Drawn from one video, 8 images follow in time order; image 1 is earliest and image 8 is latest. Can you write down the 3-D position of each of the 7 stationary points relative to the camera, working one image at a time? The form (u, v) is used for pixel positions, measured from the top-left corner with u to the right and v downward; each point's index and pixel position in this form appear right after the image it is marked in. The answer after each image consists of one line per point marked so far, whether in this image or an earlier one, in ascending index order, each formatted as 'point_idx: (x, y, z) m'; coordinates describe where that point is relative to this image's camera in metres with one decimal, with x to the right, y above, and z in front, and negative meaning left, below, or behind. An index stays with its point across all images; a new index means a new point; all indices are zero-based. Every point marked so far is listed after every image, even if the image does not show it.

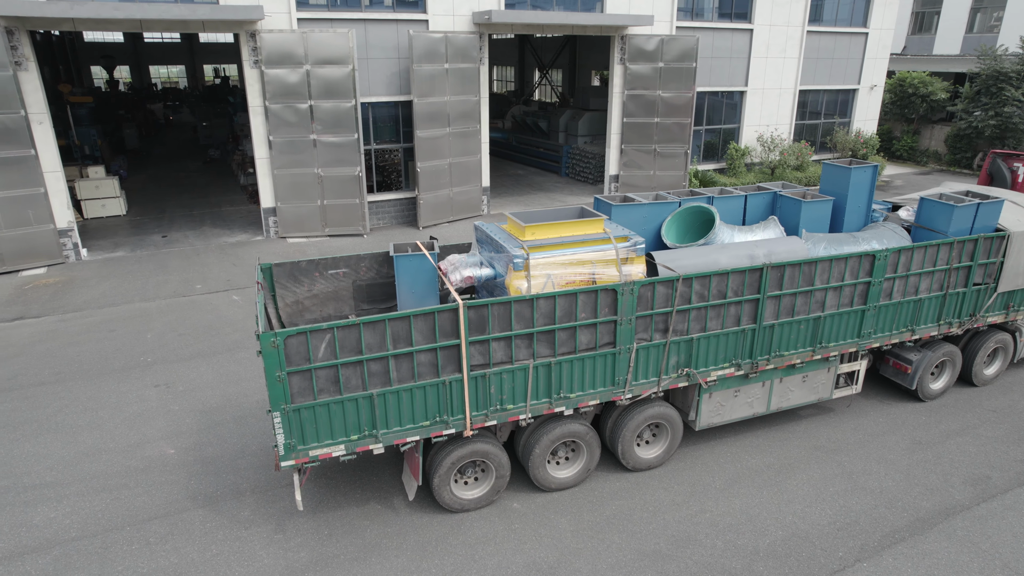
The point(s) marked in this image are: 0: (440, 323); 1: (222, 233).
0: (-0.6, -0.3, +5.9) m
1: (-7.3, +1.4, +16.6) m
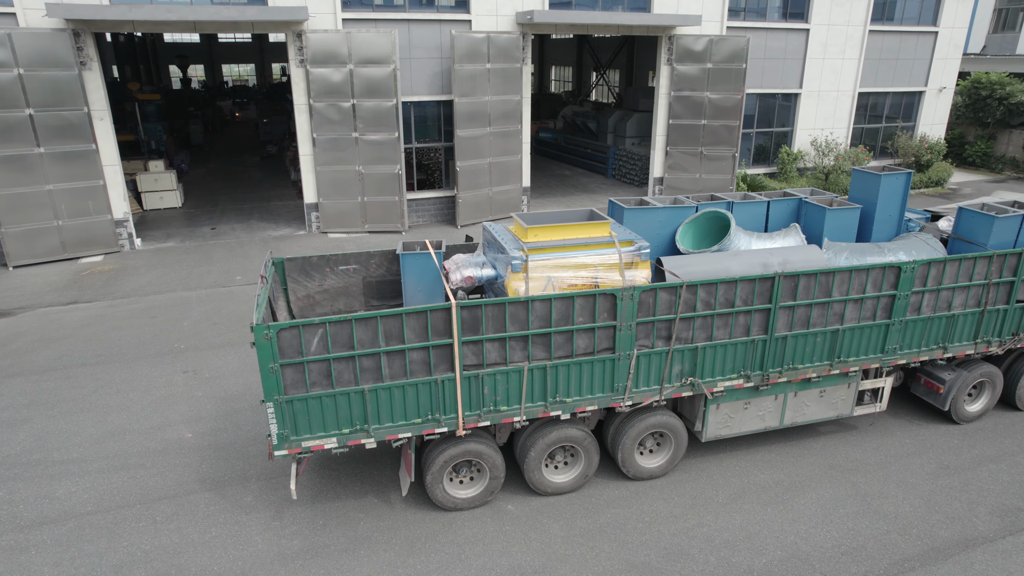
0: (-0.7, -0.3, +5.9) m
1: (-6.3, +1.6, +17.2) m
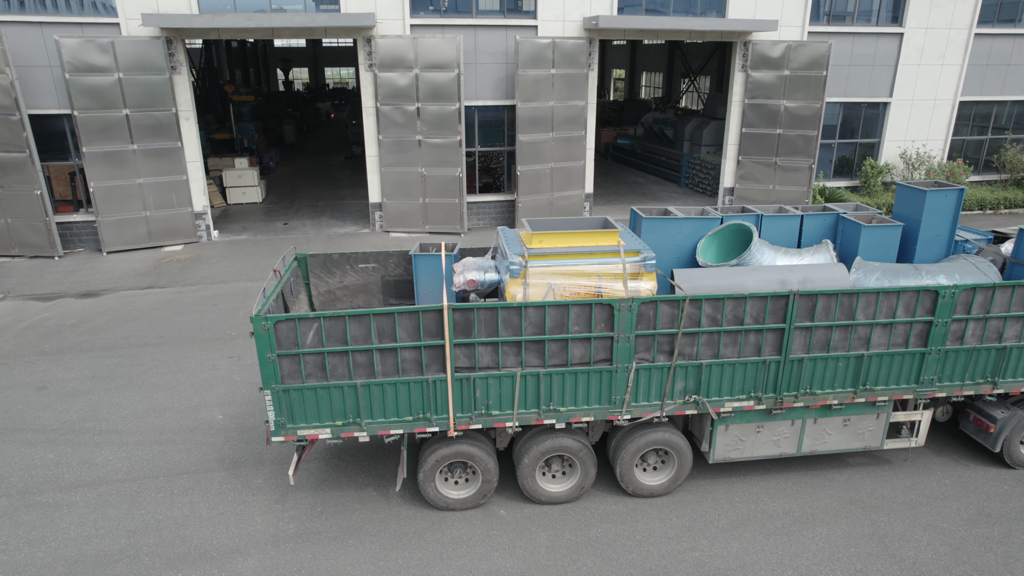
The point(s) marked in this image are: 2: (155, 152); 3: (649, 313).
0: (-0.8, -0.3, +6.0) m
1: (-4.8, +1.7, +17.9) m
2: (-8.1, +3.1, +14.9) m
3: (+1.3, -0.2, +6.2) m
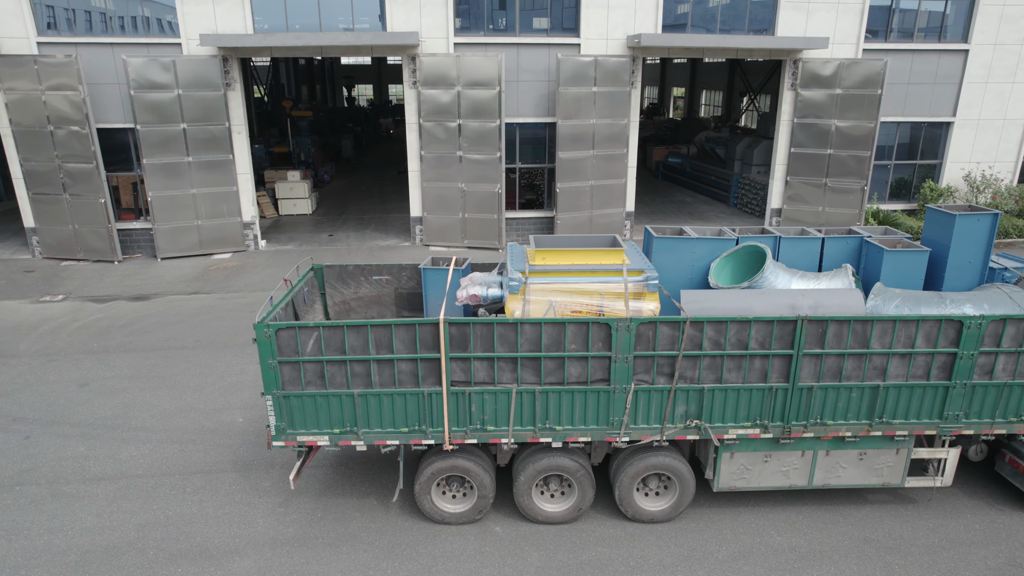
0: (-0.8, -0.4, +6.1) m
1: (-3.7, +1.4, +18.3) m
2: (-7.2, +3.0, +15.7) m
3: (+1.3, -0.4, +6.1) m
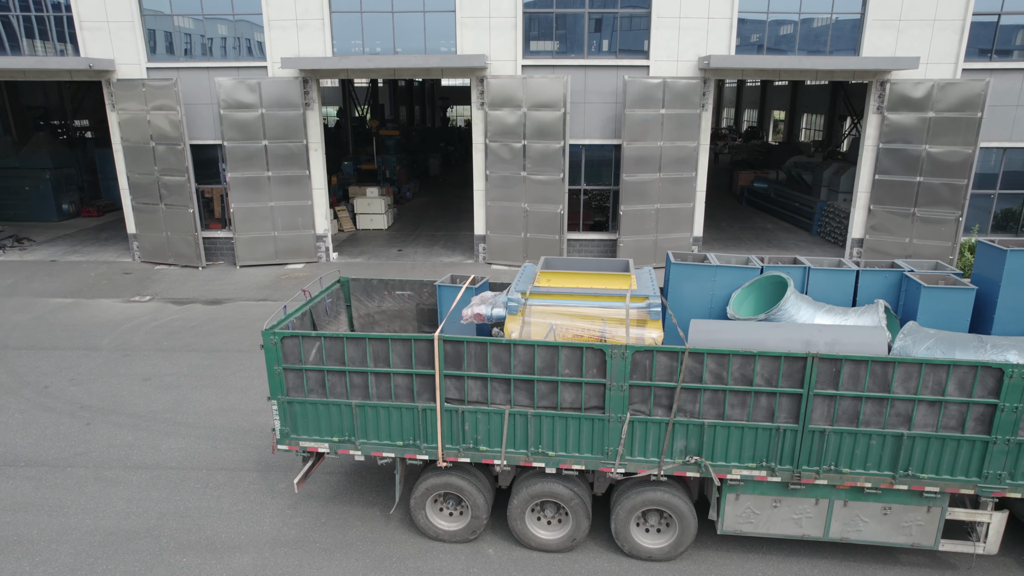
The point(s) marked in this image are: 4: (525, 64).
0: (-0.9, -0.6, +6.2) m
1: (-1.9, +1.0, +18.8) m
2: (-5.7, +2.8, +16.7) m
3: (+1.2, -0.7, +5.9) m
4: (+0.3, +5.6, +16.3) m
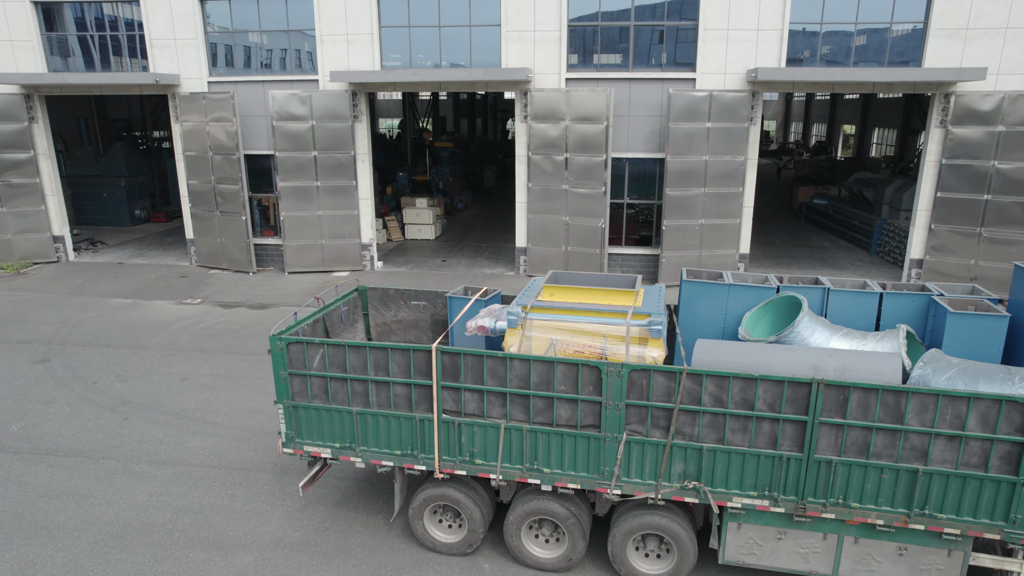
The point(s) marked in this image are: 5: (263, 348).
0: (-0.9, -0.7, +6.2) m
1: (-0.7, +0.6, +18.9) m
2: (-4.6, +2.6, +17.2) m
3: (+1.1, -0.8, +5.7) m
4: (+1.4, +5.2, +16.3) m
5: (-4.7, -1.1, +12.5) m
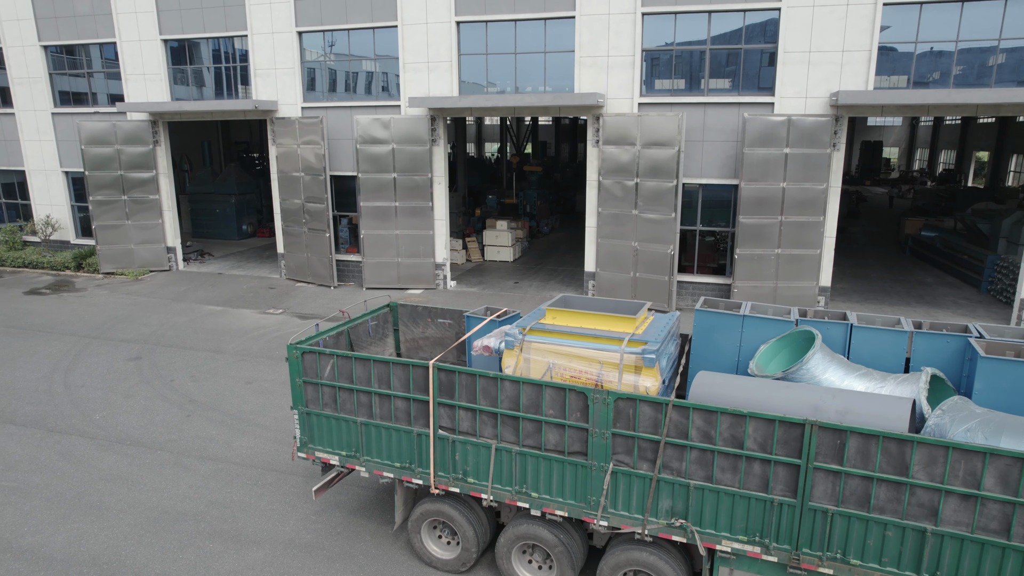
0: (-1.0, -0.9, +6.4) m
1: (+1.3, 0.0, +18.9) m
2: (-2.7, +2.1, +17.9) m
3: (+1.0, -1.1, +5.6) m
4: (+3.2, +4.6, +16.2) m
5: (-3.7, -1.4, +13.2) m
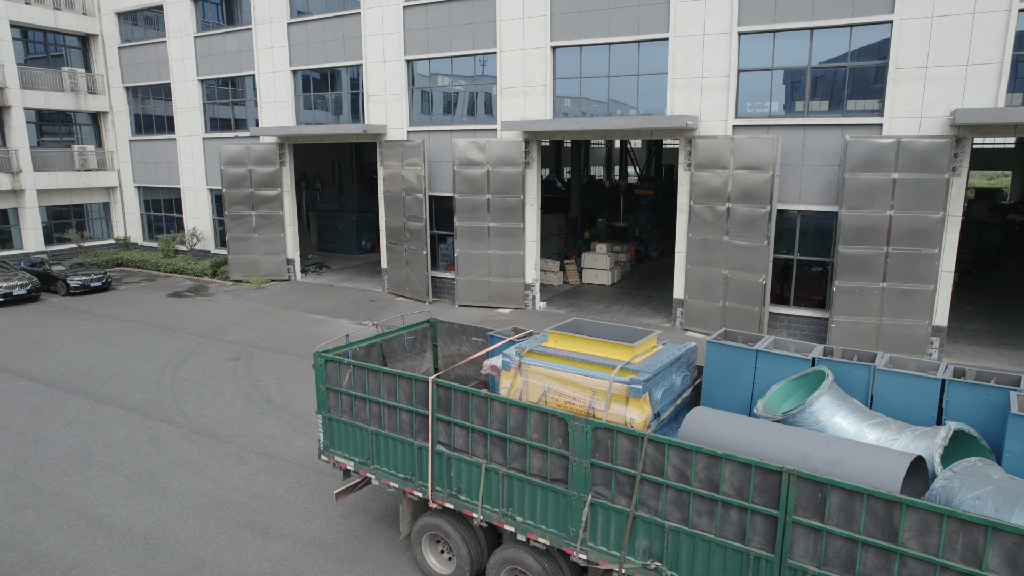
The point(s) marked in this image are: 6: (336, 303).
0: (-1.0, -1.0, +6.6) m
1: (+3.8, -0.8, +18.4) m
2: (-0.3, +1.6, +18.3) m
3: (+0.8, -1.3, +5.4) m
4: (+5.3, +3.9, +15.5) m
5: (-2.4, -1.7, +13.8) m
6: (-5.3, -0.4, +19.6) m
